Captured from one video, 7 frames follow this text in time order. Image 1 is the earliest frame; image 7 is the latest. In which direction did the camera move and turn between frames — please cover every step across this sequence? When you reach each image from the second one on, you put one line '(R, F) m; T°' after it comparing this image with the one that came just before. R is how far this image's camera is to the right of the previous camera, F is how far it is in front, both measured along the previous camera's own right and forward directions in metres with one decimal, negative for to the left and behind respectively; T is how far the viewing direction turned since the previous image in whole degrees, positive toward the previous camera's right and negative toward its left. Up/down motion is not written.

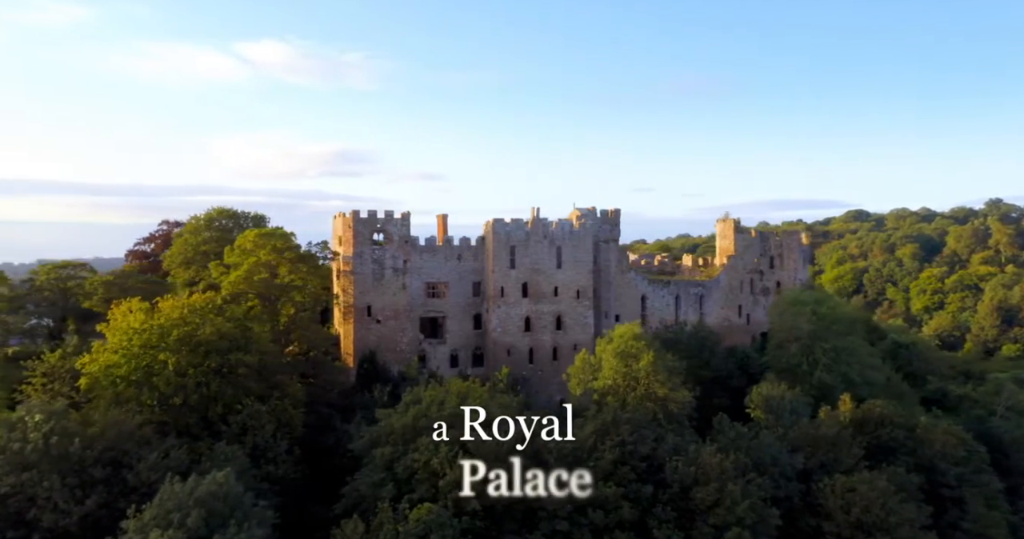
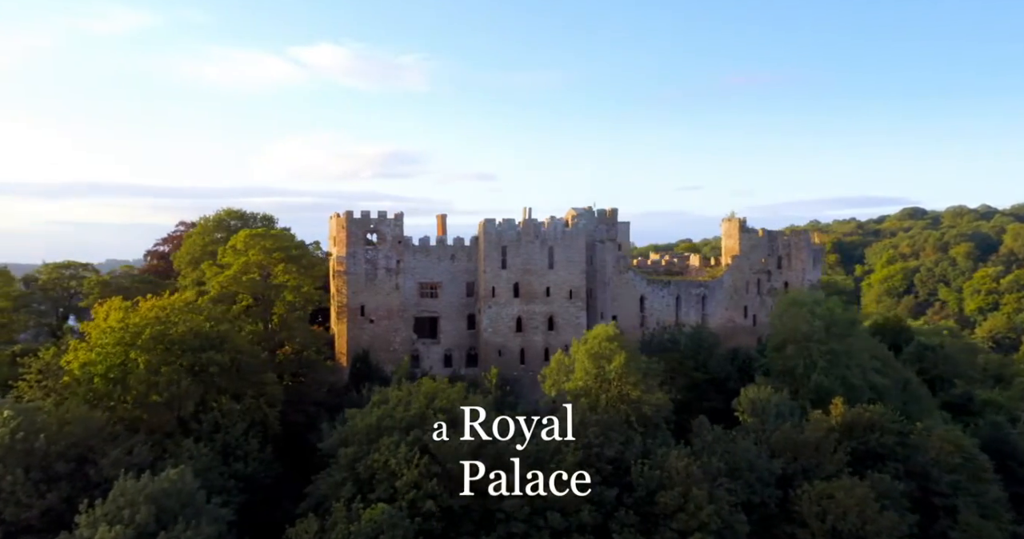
(+3.5, +0.3) m; -3°
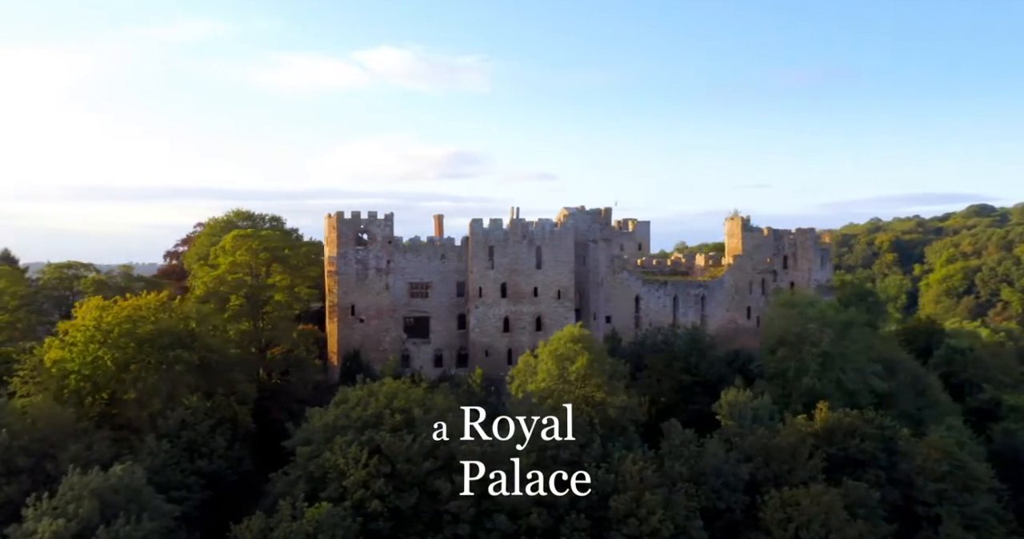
(+4.1, +0.4) m; -4°
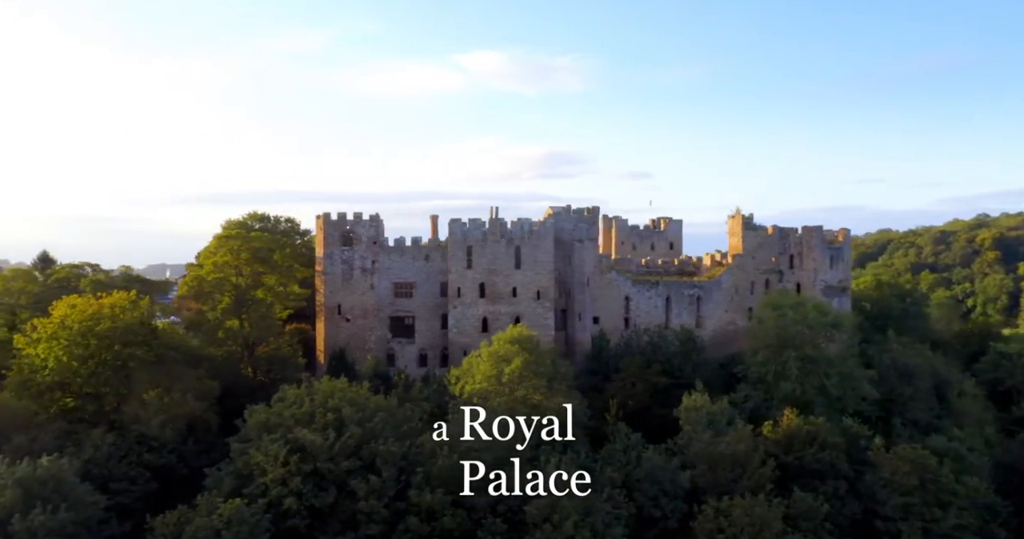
(+6.7, +0.7) m; -6°
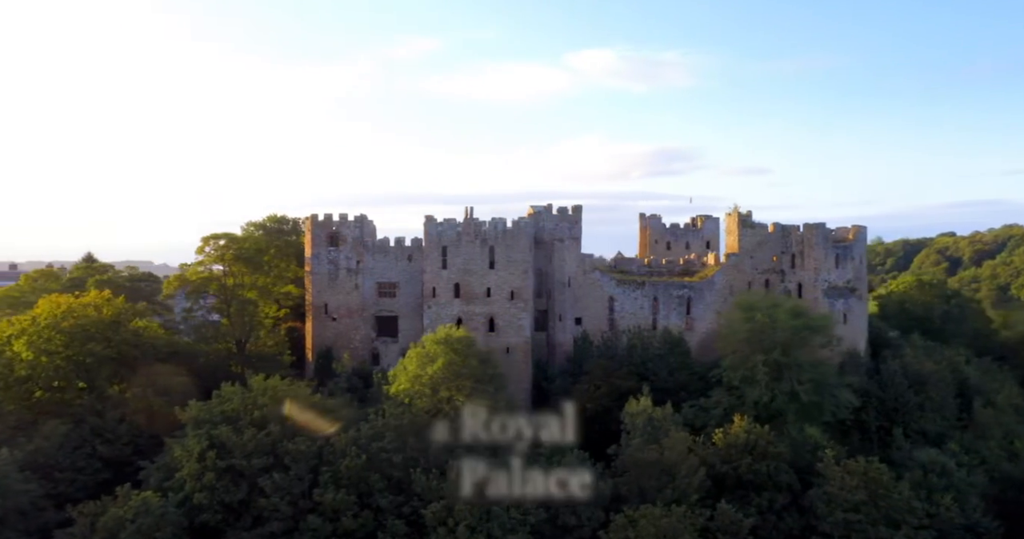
(+7.7, +0.8) m; -7°
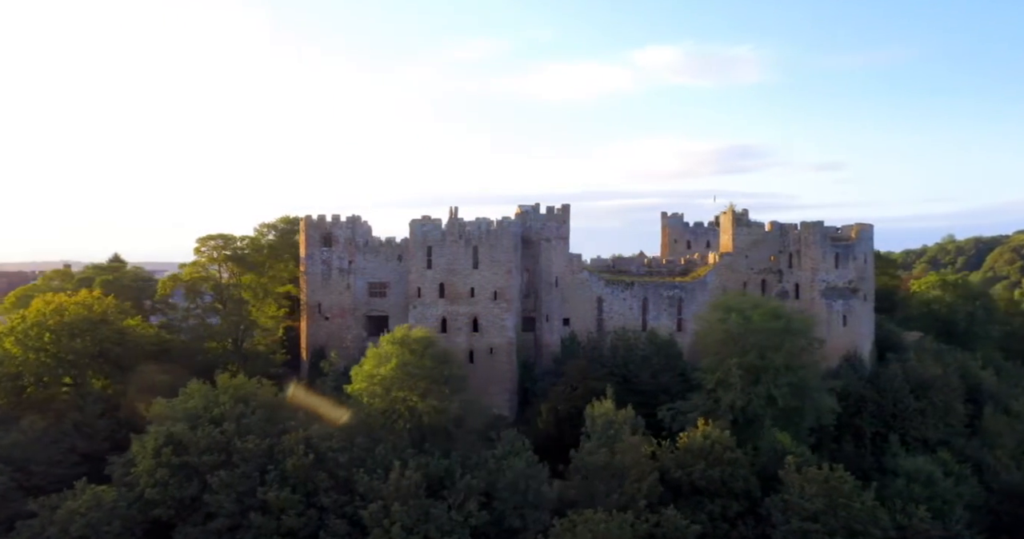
(+4.7, +0.3) m; -4°
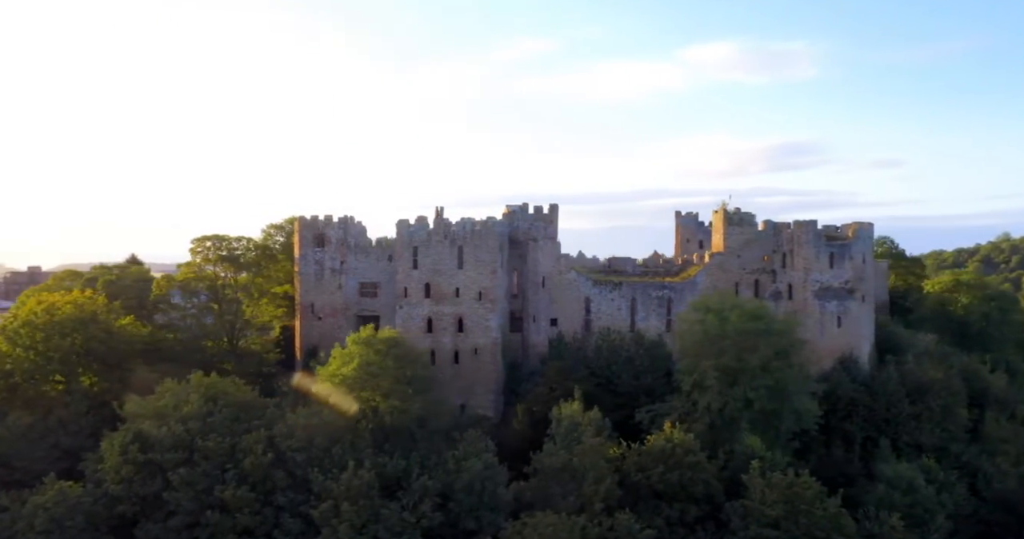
(+3.6, +0.2) m; -3°
